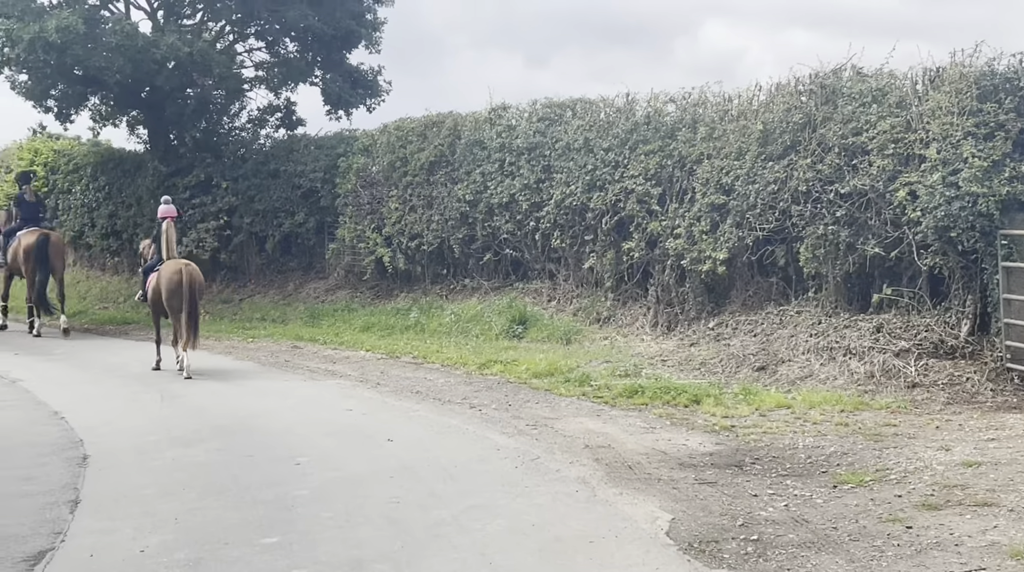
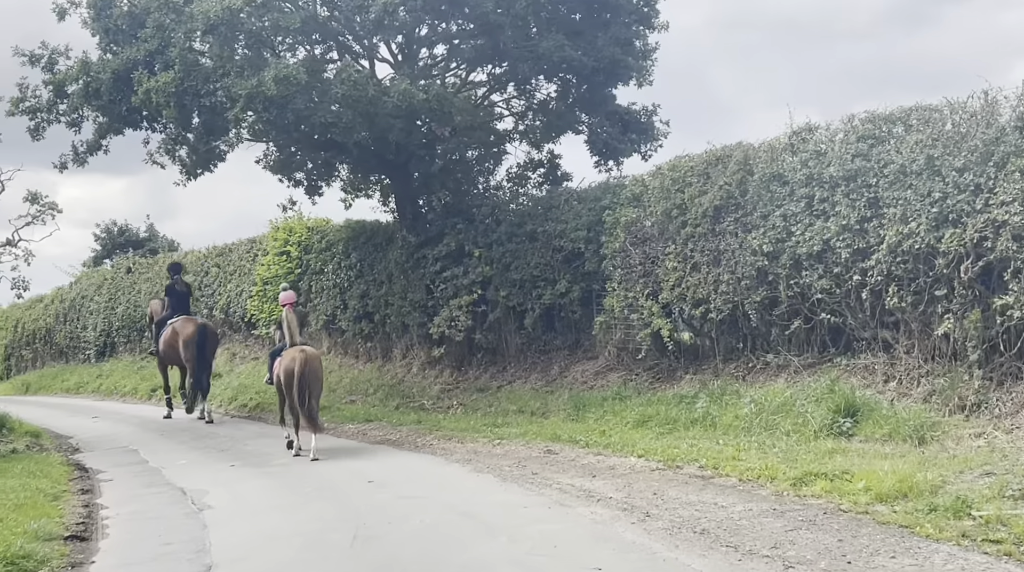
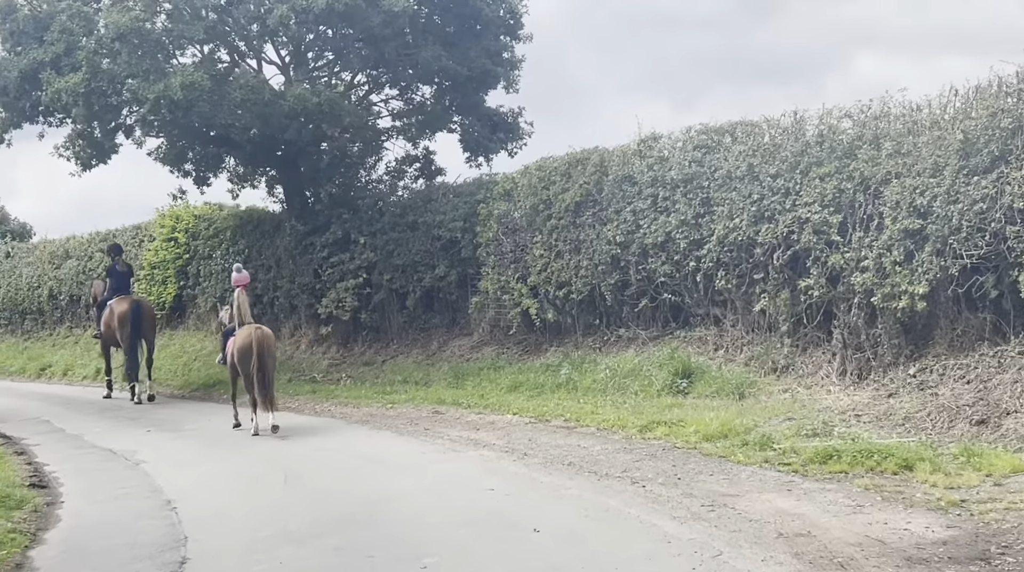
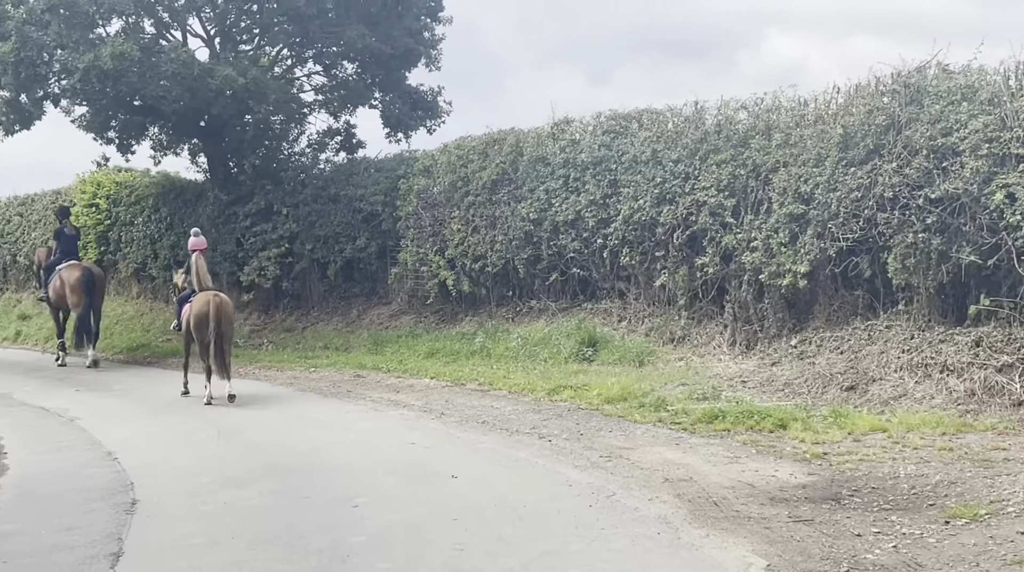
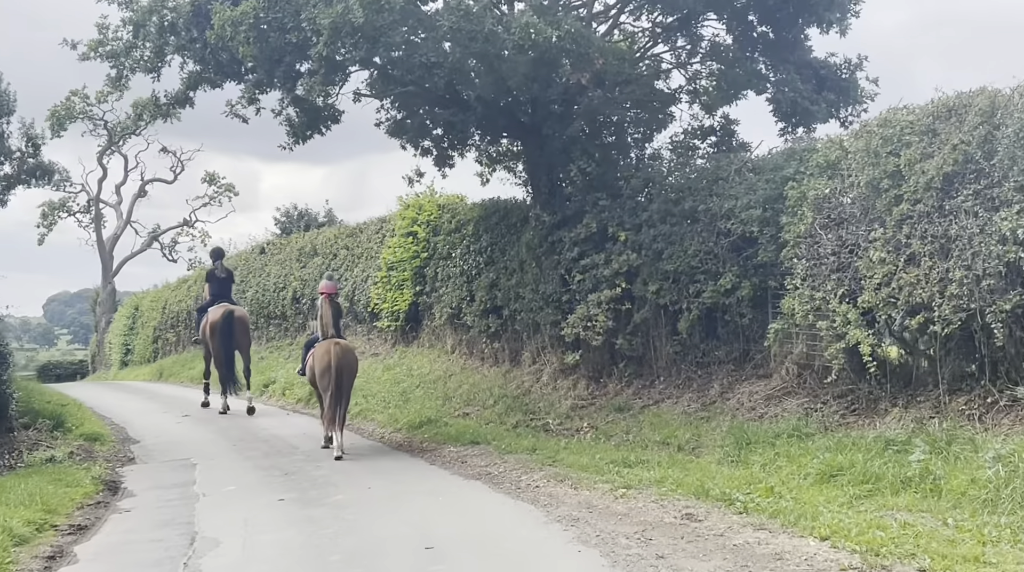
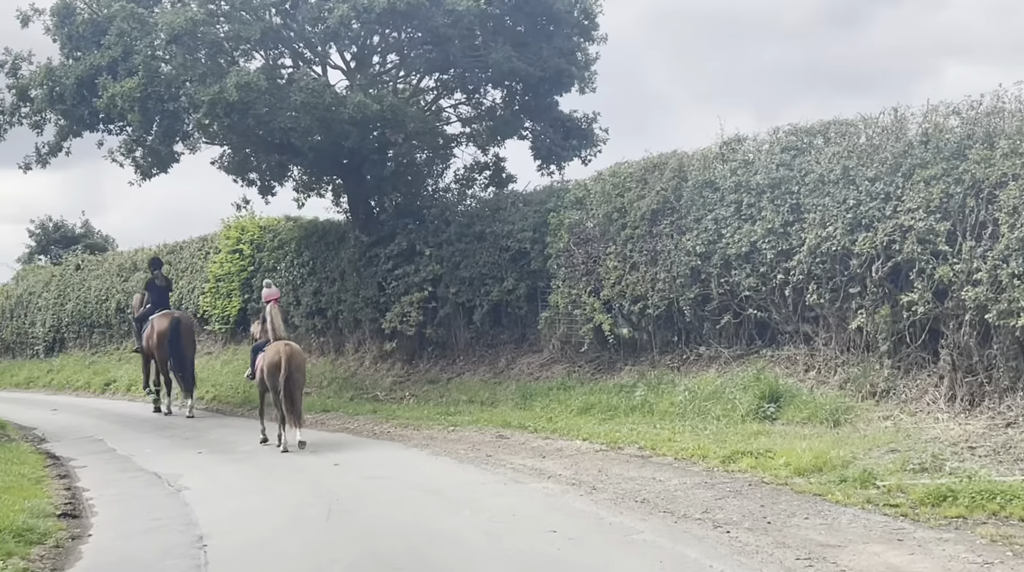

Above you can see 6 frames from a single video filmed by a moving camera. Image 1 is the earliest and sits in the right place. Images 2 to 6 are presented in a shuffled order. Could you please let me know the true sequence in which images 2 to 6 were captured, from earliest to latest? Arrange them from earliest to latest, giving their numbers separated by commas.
4, 3, 6, 2, 5
